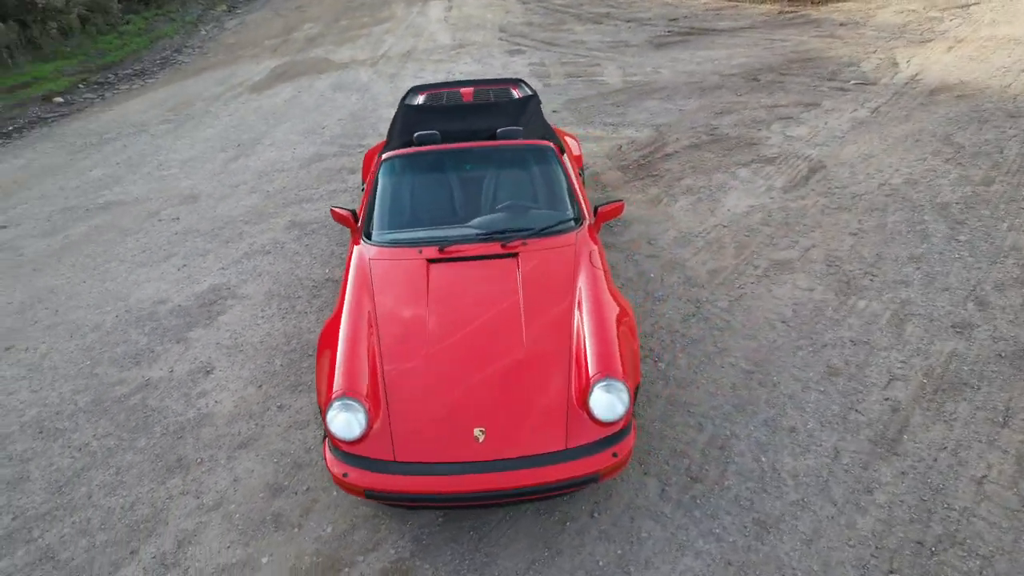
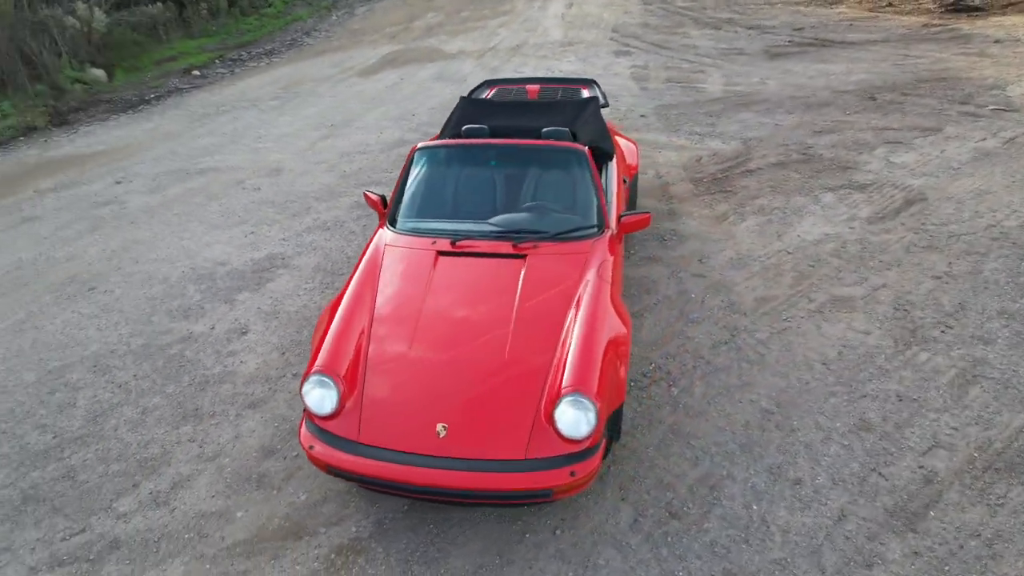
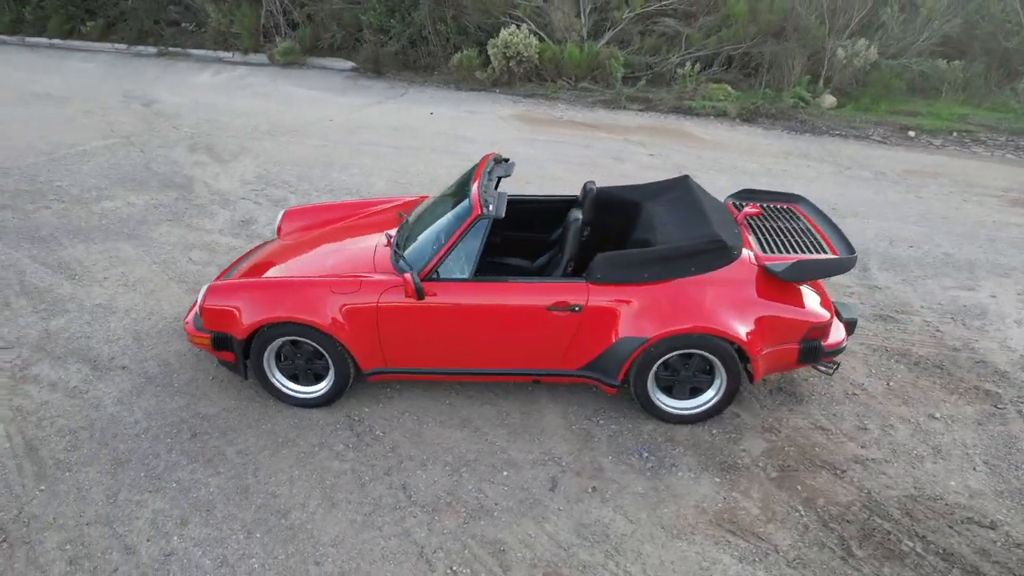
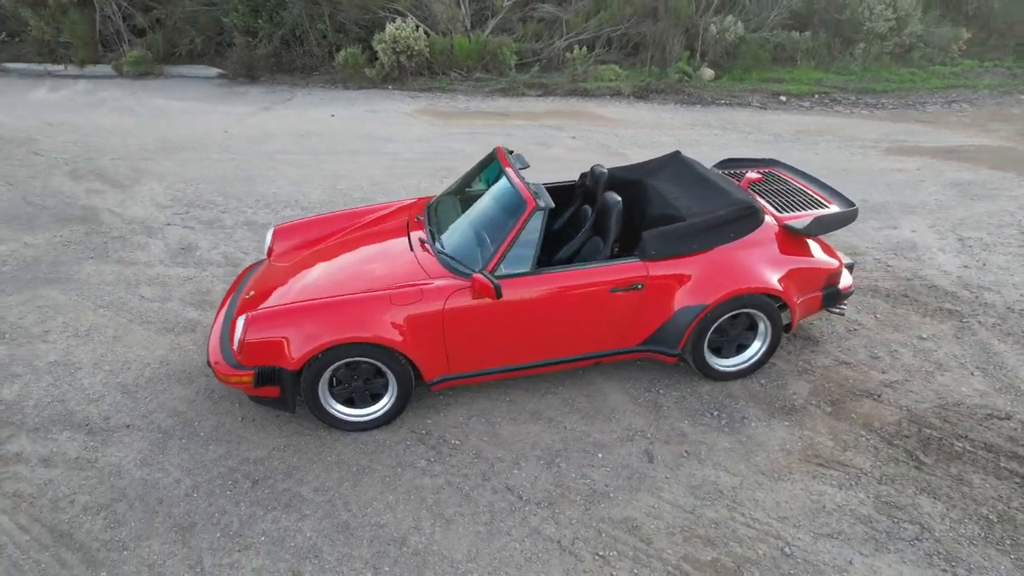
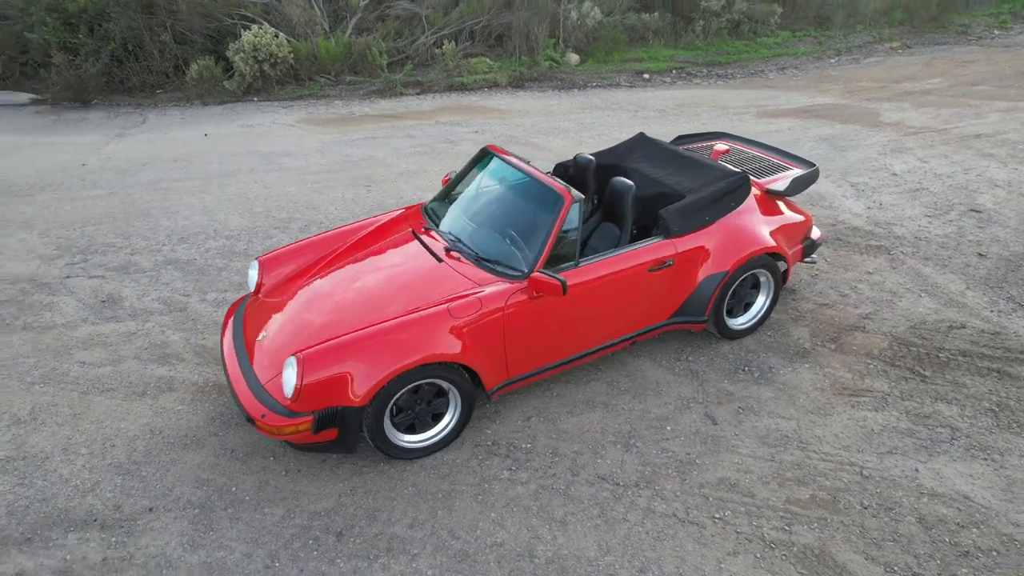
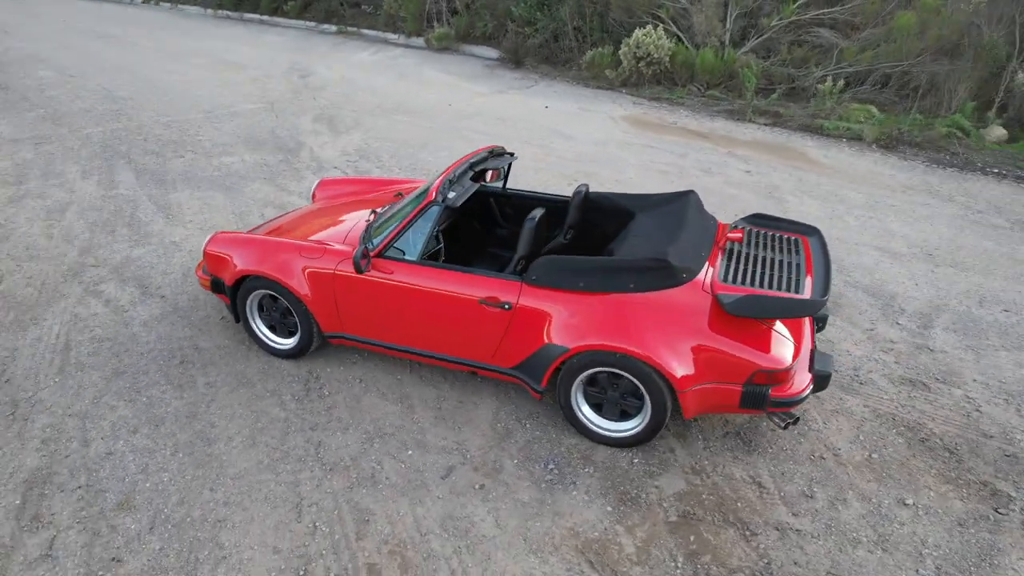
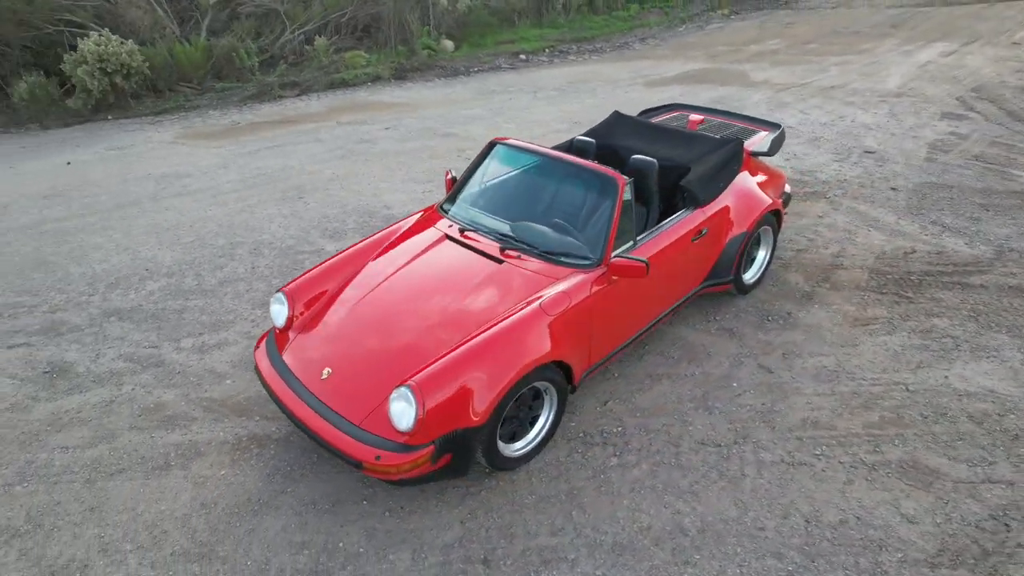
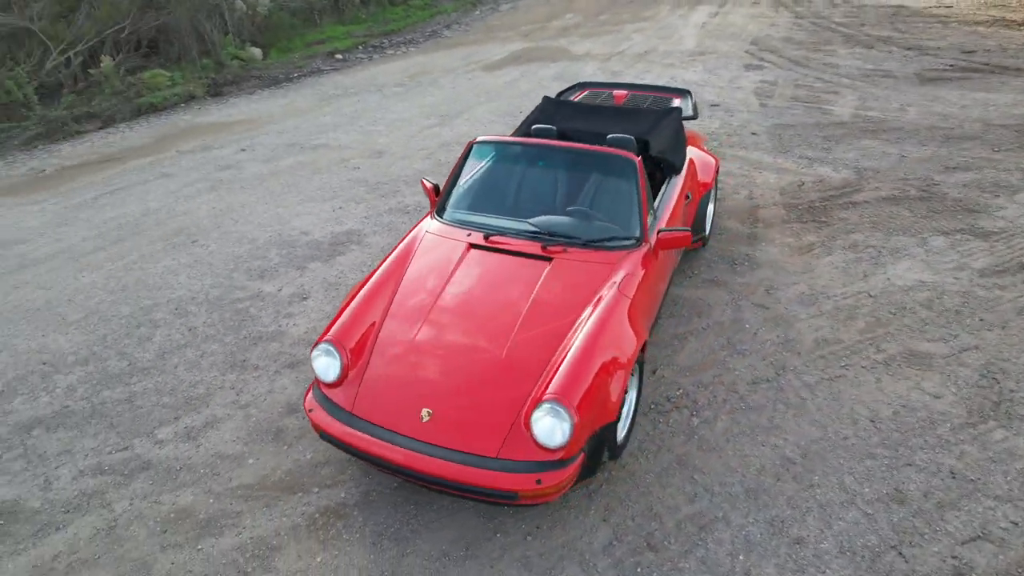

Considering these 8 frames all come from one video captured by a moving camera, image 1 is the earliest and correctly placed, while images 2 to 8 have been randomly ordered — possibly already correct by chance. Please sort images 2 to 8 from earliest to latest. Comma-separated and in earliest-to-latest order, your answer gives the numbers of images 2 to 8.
2, 8, 7, 5, 4, 3, 6
